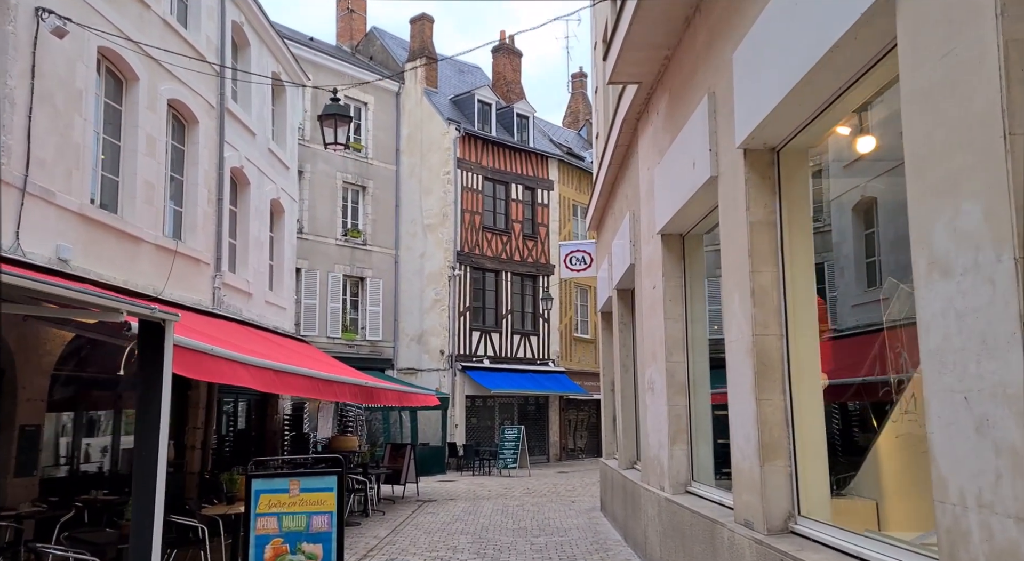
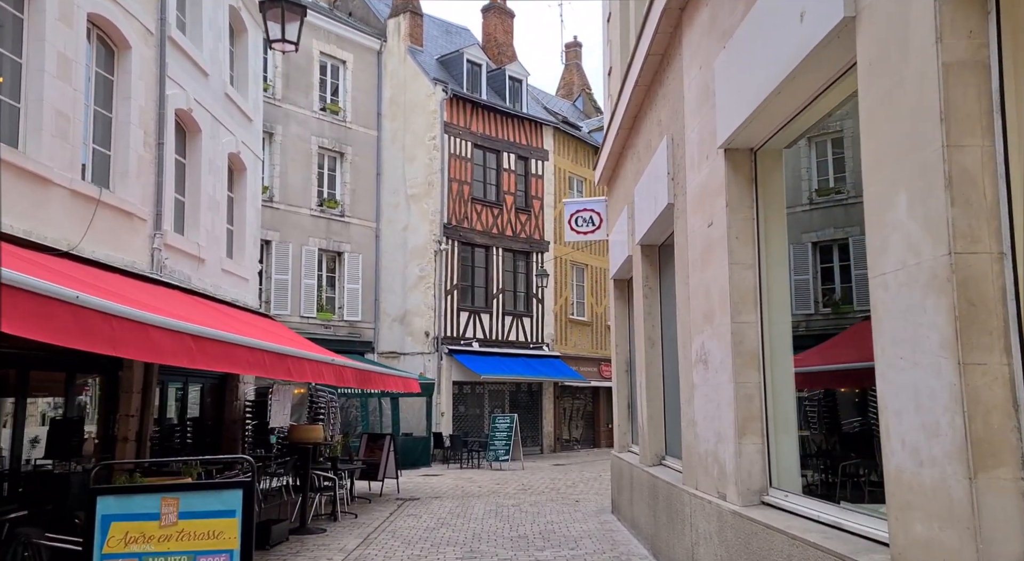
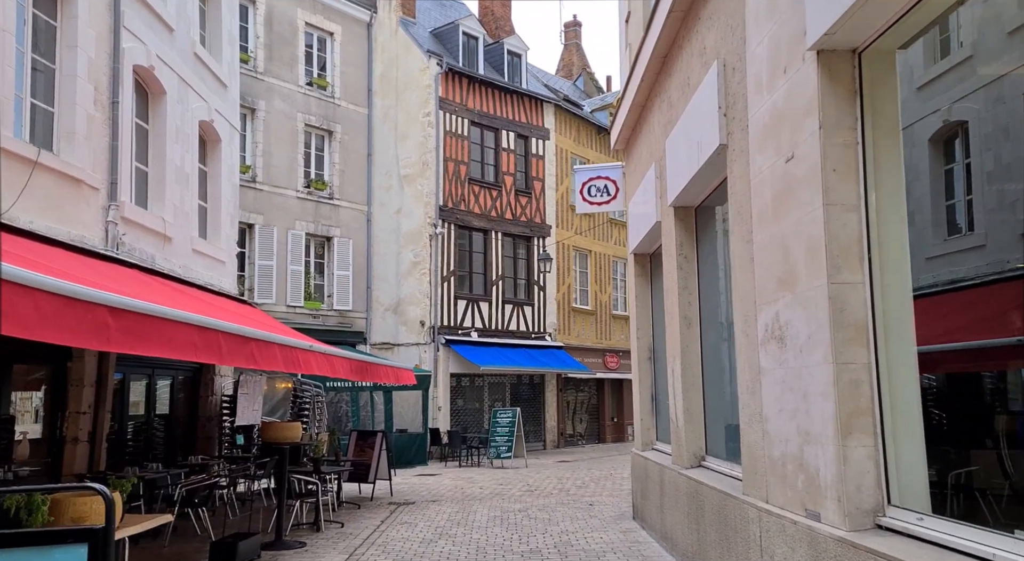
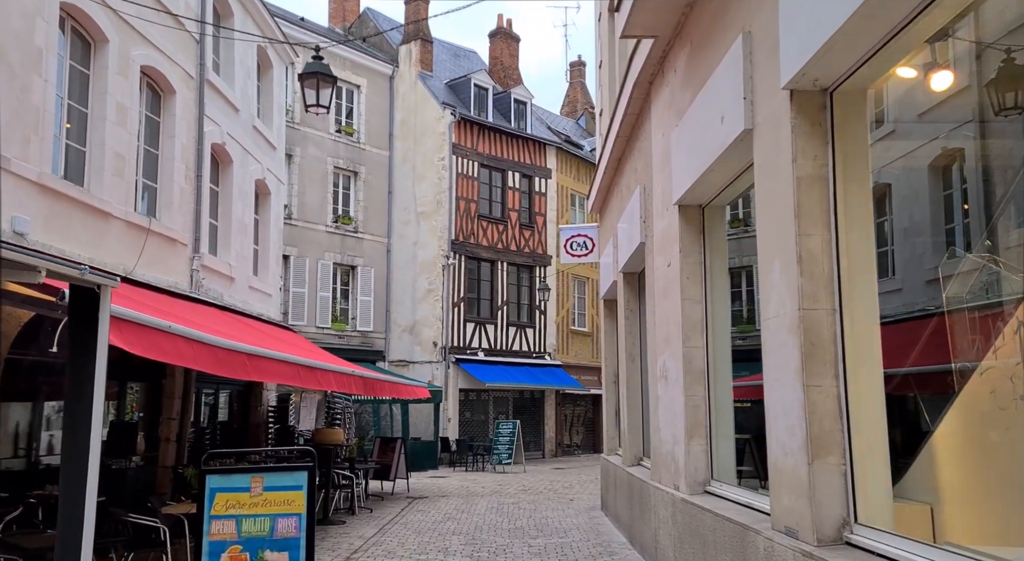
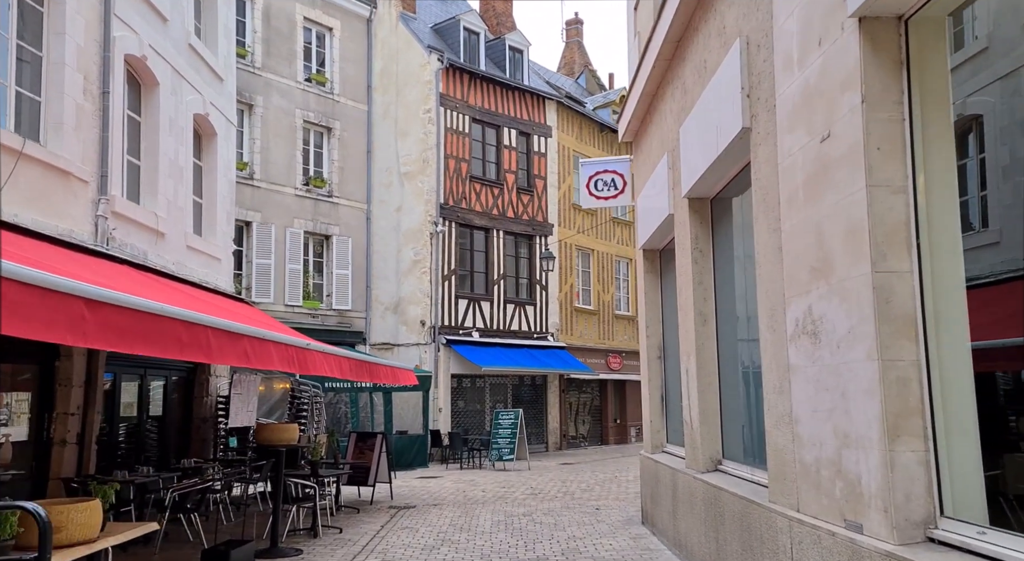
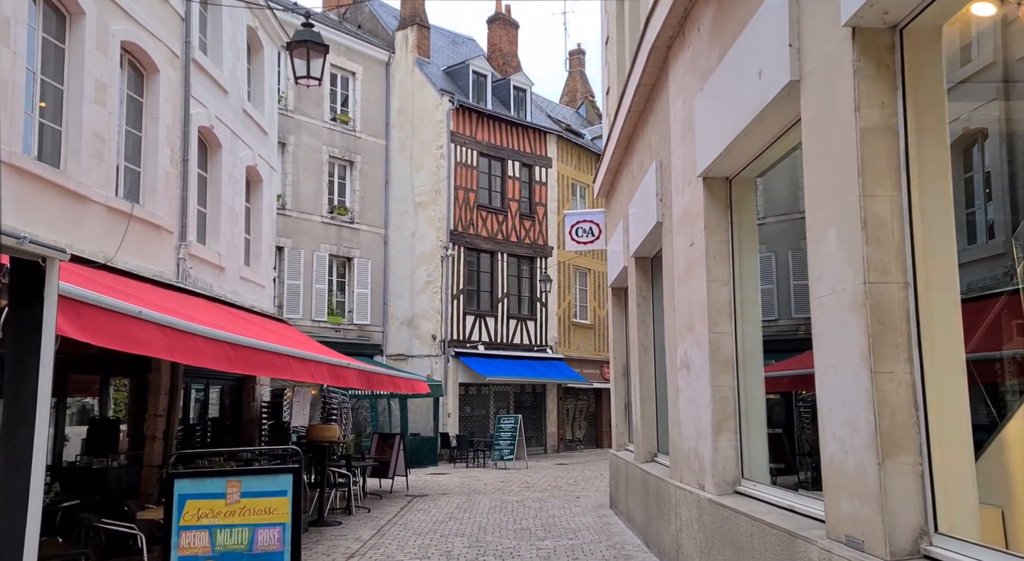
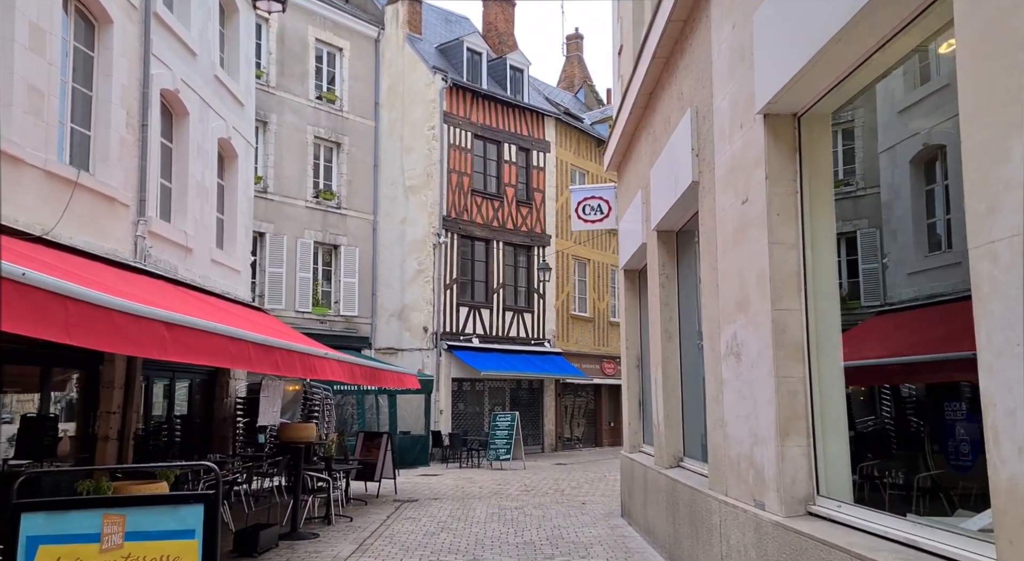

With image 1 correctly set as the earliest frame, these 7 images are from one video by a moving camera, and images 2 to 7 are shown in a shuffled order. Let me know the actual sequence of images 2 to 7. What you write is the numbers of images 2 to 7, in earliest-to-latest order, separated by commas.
4, 6, 2, 7, 3, 5
